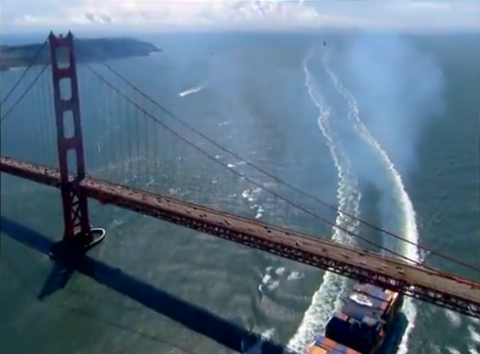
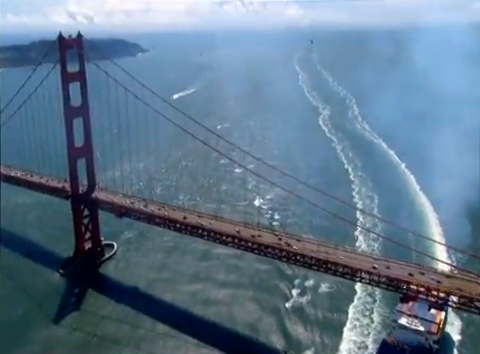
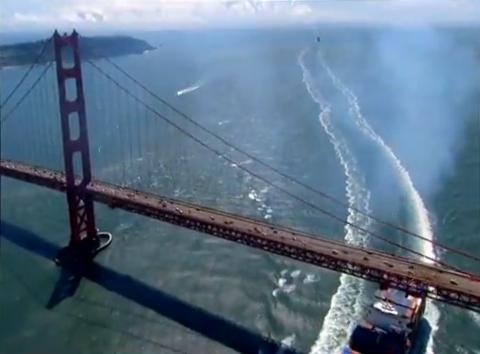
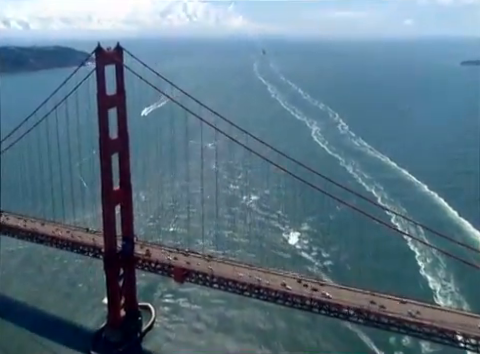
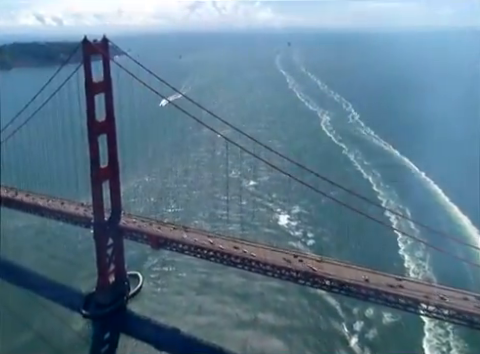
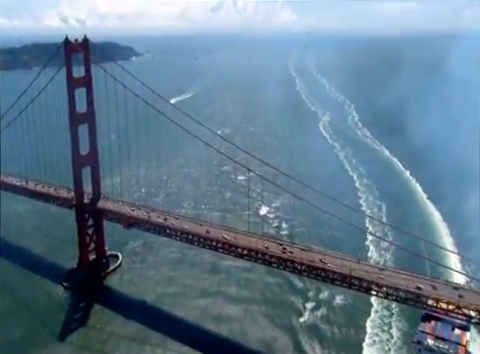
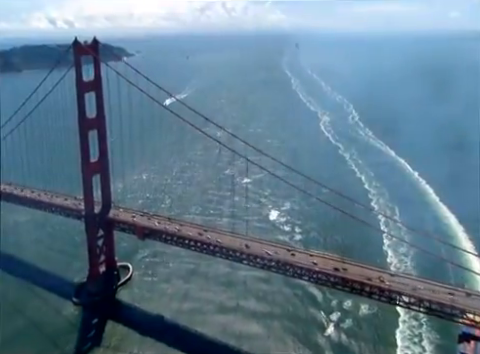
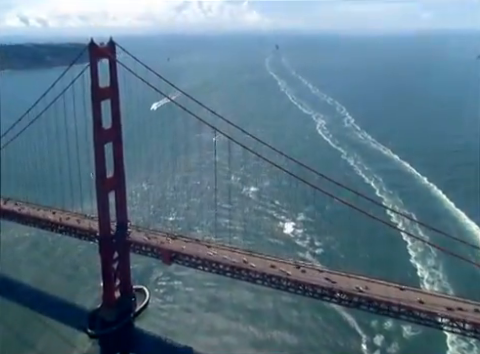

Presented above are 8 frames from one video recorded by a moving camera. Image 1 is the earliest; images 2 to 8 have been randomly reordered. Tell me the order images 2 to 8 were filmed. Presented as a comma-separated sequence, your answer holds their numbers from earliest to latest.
3, 2, 6, 7, 5, 8, 4
